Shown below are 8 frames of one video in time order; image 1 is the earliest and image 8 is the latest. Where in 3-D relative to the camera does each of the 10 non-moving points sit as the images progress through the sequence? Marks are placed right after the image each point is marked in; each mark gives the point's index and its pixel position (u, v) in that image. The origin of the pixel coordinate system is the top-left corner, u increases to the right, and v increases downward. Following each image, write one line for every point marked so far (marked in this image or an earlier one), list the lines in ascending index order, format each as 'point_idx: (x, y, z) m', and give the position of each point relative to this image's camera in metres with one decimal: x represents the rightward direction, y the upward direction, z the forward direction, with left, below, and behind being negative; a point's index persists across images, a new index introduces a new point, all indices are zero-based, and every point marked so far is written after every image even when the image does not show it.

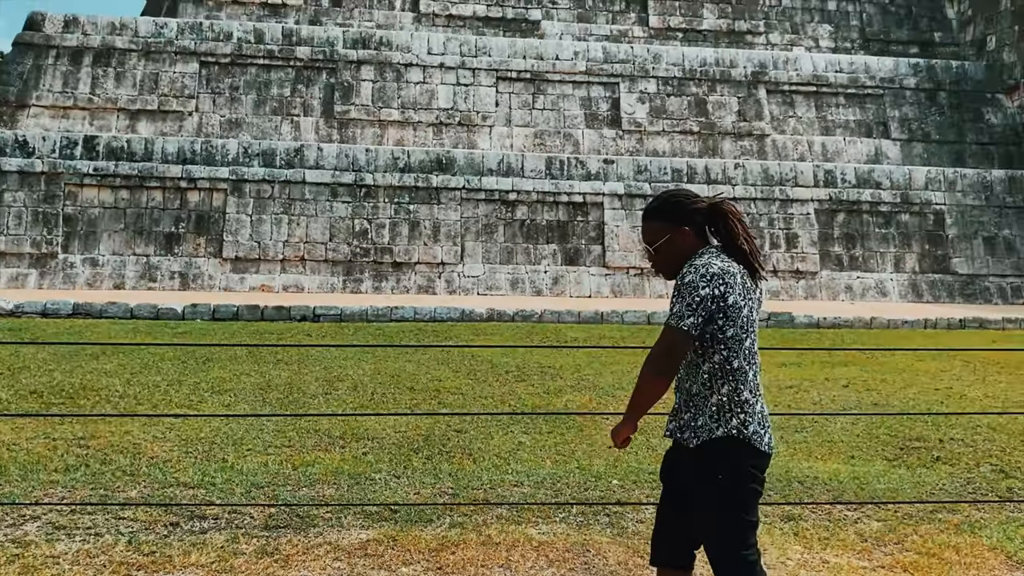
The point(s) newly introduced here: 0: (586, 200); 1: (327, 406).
0: (+0.9, +1.0, +10.5) m
1: (-1.0, -0.6, +4.9) m
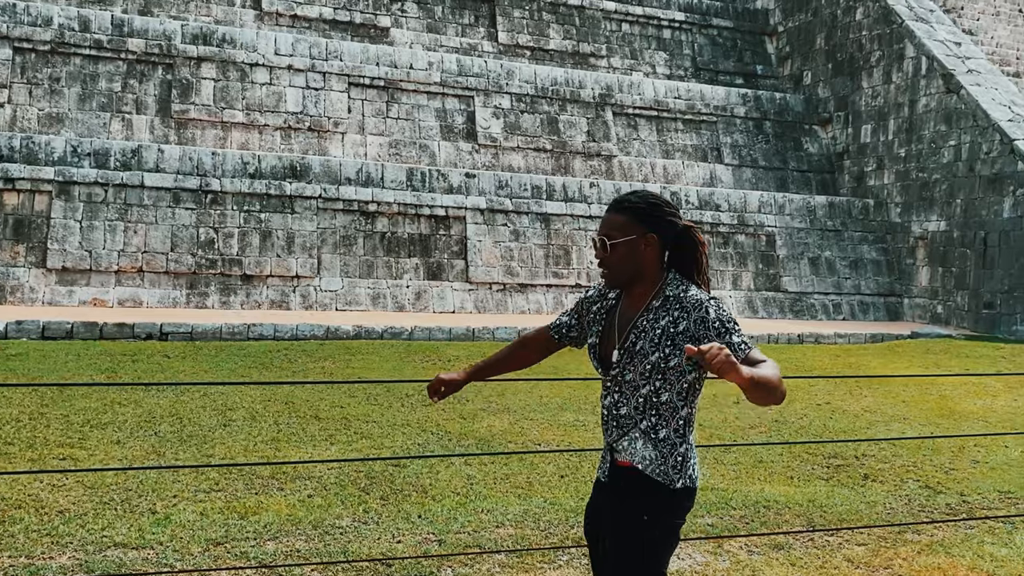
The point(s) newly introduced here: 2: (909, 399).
0: (-0.7, +0.9, +10.3) m
1: (-1.4, -0.7, +4.4) m
2: (+2.9, -0.8, +6.5) m
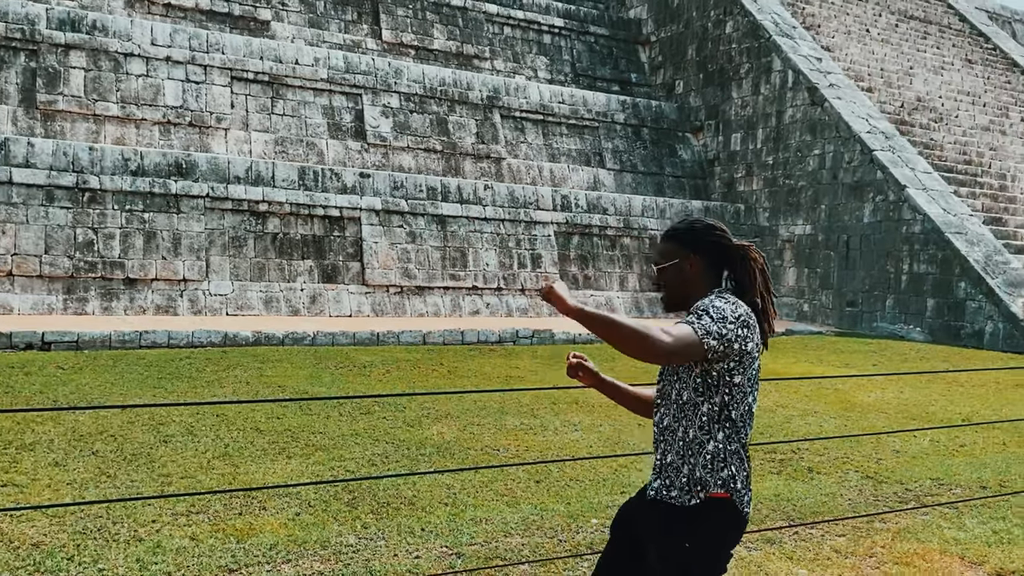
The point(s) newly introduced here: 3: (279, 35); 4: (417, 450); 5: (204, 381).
0: (-1.9, +0.8, +10.0) m
1: (-1.5, -0.8, +4.1) m
2: (+2.4, -0.8, +6.9) m
3: (-3.2, +3.5, +12.3) m
4: (-0.5, -0.8, +4.5) m
5: (-2.1, -0.6, +6.2) m
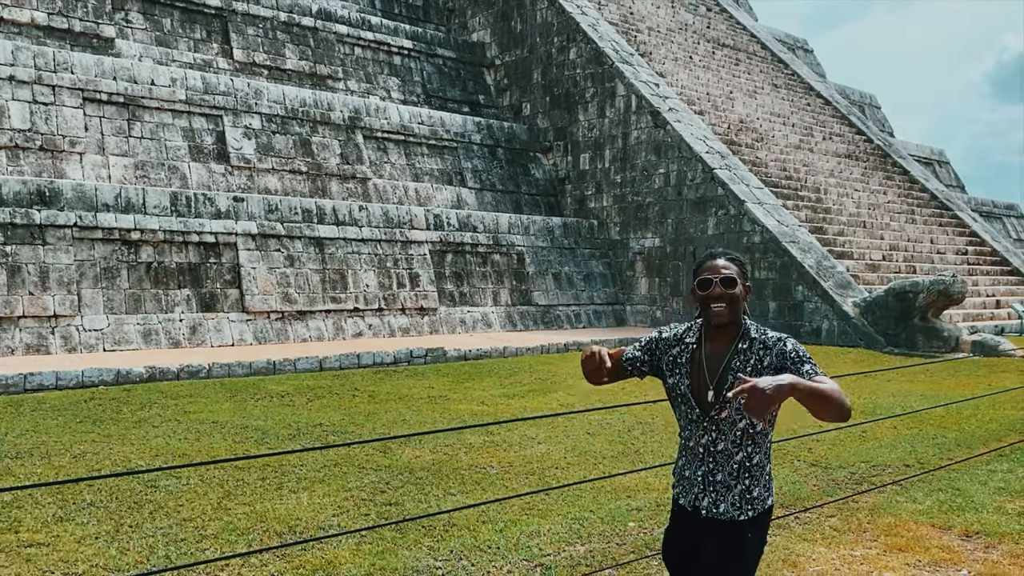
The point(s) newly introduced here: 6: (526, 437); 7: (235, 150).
0: (-3.2, +0.5, +9.7) m
1: (-1.5, -0.9, +4.0) m
2: (+1.7, -0.9, +7.5) m
3: (-5.0, +3.1, +11.7) m
4: (-0.5, -0.9, +4.6) m
5: (-2.5, -0.9, +6.0) m
6: (+0.1, -0.9, +5.6) m
7: (-3.5, +1.7, +11.2) m
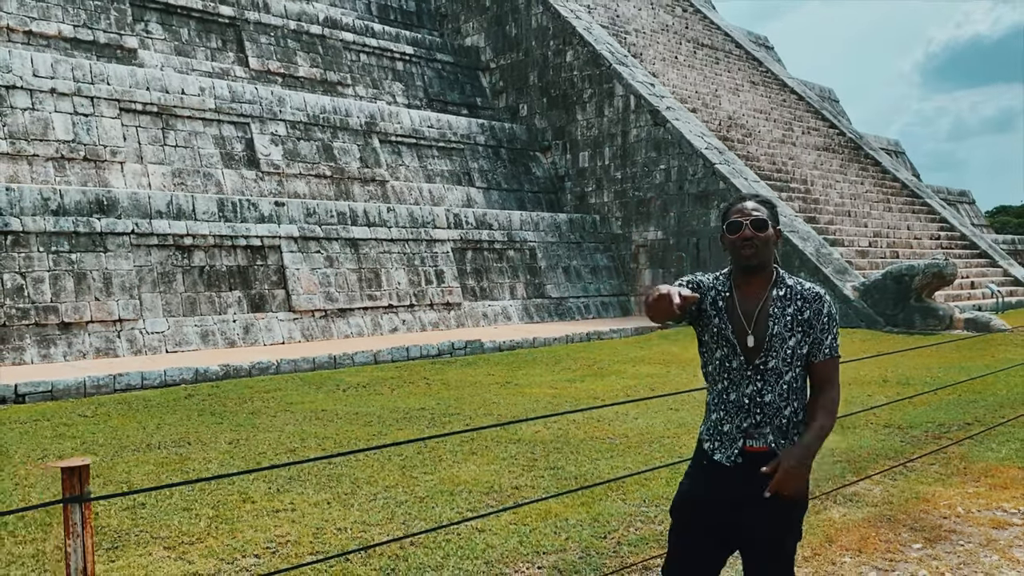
0: (-2.8, +0.5, +10.1) m
1: (-0.7, -0.9, +4.5) m
2: (+2.3, -0.8, +8.2) m
3: (-4.8, +3.0, +11.9) m
4: (+0.2, -0.9, +5.1) m
5: (-1.9, -0.9, +6.4) m
6: (+0.7, -0.9, +6.1) m
7: (-3.2, +1.7, +11.6) m
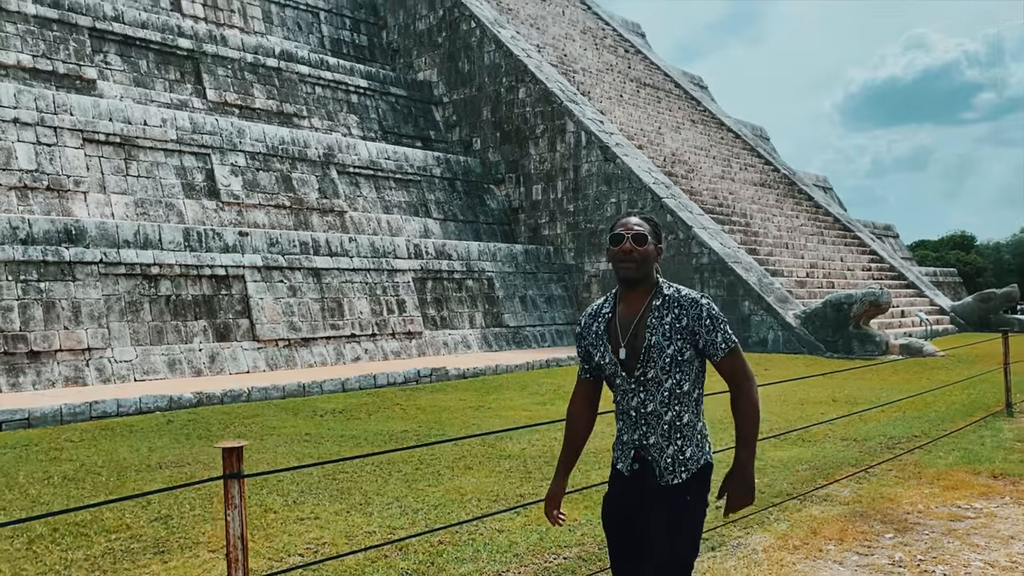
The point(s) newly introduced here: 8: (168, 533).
0: (-3.2, +0.2, +10.2) m
1: (-0.7, -1.0, +4.7) m
2: (+2.0, -1.0, +8.7) m
3: (-5.4, +2.6, +12.0) m
4: (+0.1, -1.0, +5.4) m
5: (-2.0, -1.1, +6.5) m
6: (+0.6, -1.0, +6.5) m
7: (-3.7, +1.3, +11.7) m
8: (-1.4, -1.0, +3.7) m
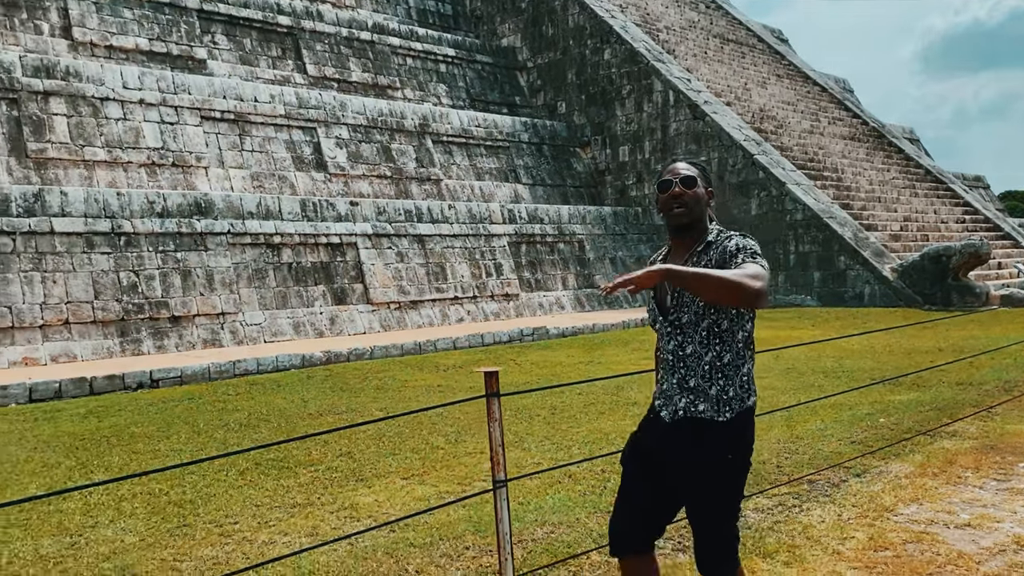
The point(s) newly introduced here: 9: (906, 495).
0: (-2.0, +0.6, +10.8) m
1: (+0.1, -0.8, +5.2) m
2: (+3.0, -0.6, +8.9) m
3: (-4.1, +3.0, +12.6) m
4: (+1.0, -0.8, +5.8) m
5: (-1.1, -0.8, +7.0) m
6: (+1.5, -0.7, +6.8) m
7: (-2.5, +1.8, +12.2) m
8: (-0.7, -0.8, +4.2) m
9: (+1.6, -0.8, +3.6) m
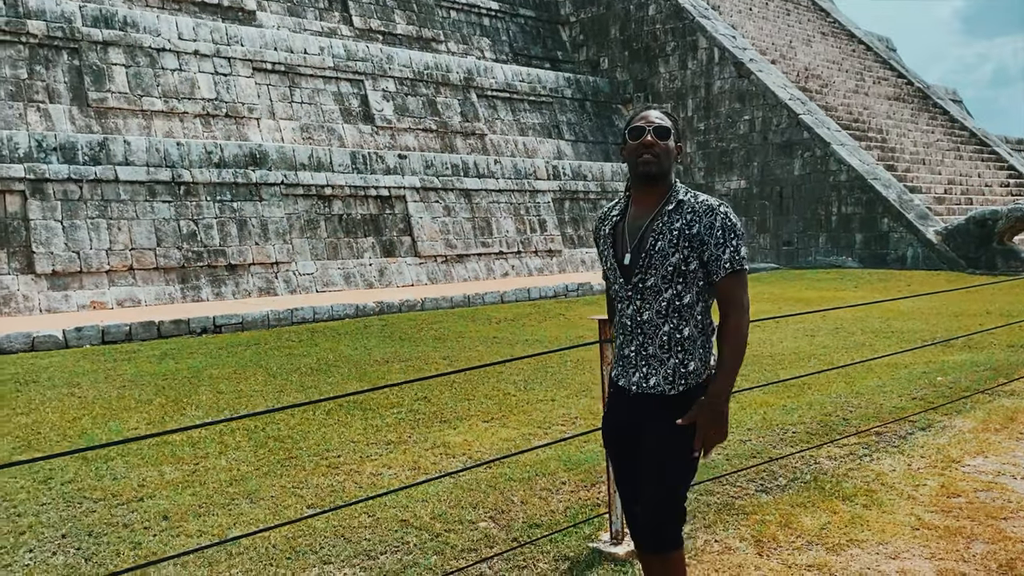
0: (-1.5, +1.2, +10.9) m
1: (+0.4, -0.5, +5.3) m
2: (+3.5, -0.2, +9.0) m
3: (-3.5, +3.7, +12.7) m
4: (+1.4, -0.5, +5.9) m
5: (-0.7, -0.4, +7.3) m
6: (+1.9, -0.4, +6.9) m
7: (-1.8, +2.4, +12.4) m
8: (-0.4, -0.6, +4.4) m
9: (+1.9, -0.7, +3.7) m
